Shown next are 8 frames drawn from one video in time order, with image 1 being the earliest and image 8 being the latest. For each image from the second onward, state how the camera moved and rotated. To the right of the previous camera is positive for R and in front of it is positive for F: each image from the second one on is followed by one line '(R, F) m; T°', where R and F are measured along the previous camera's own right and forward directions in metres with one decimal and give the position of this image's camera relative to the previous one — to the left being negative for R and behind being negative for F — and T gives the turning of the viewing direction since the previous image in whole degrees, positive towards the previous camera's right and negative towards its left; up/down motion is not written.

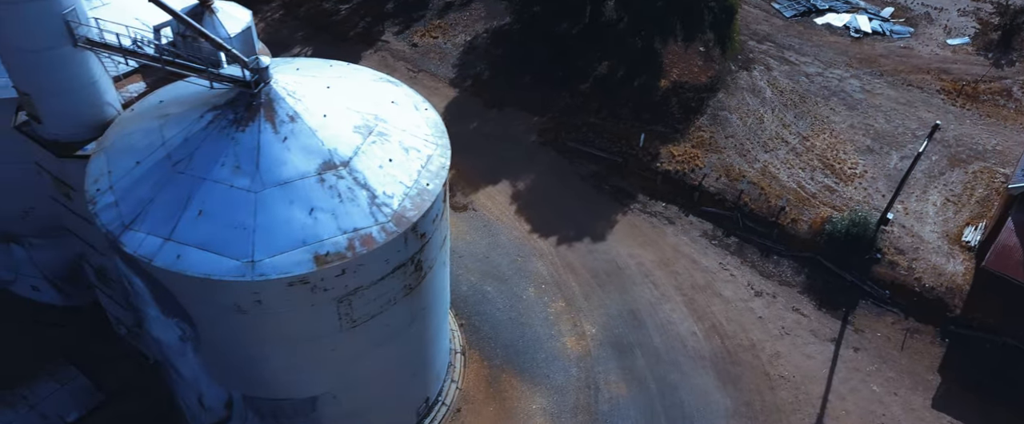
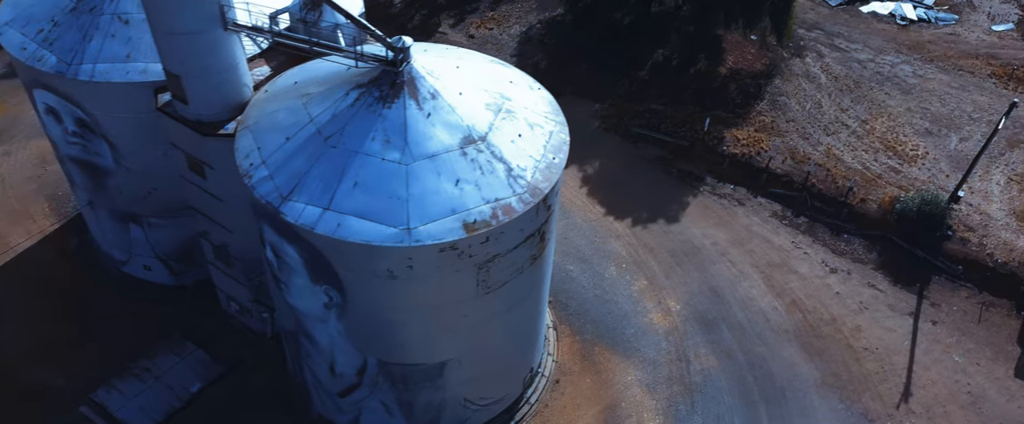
(-3.3, -1.0) m; 0°
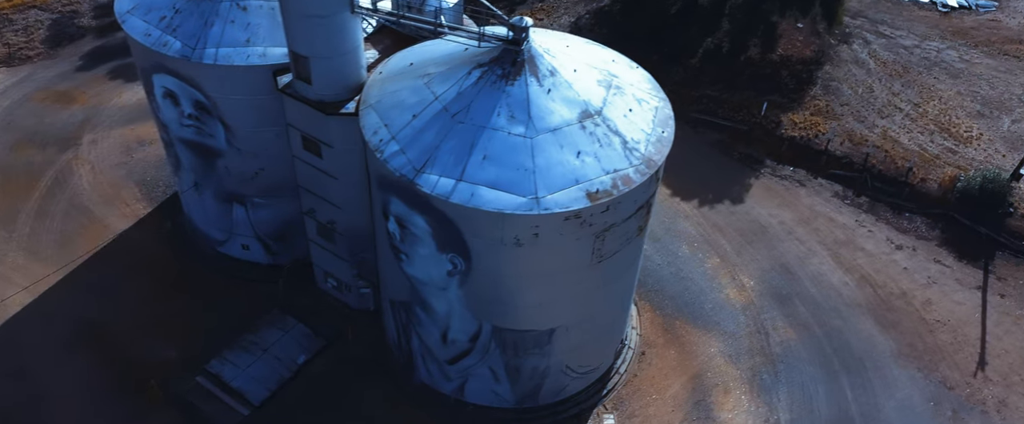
(-3.1, -1.1) m; 0°
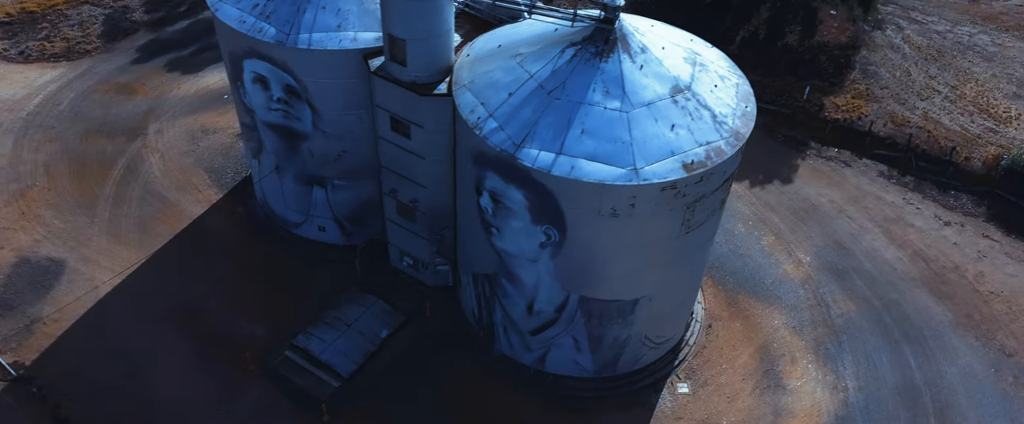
(-2.7, -1.0) m; 0°
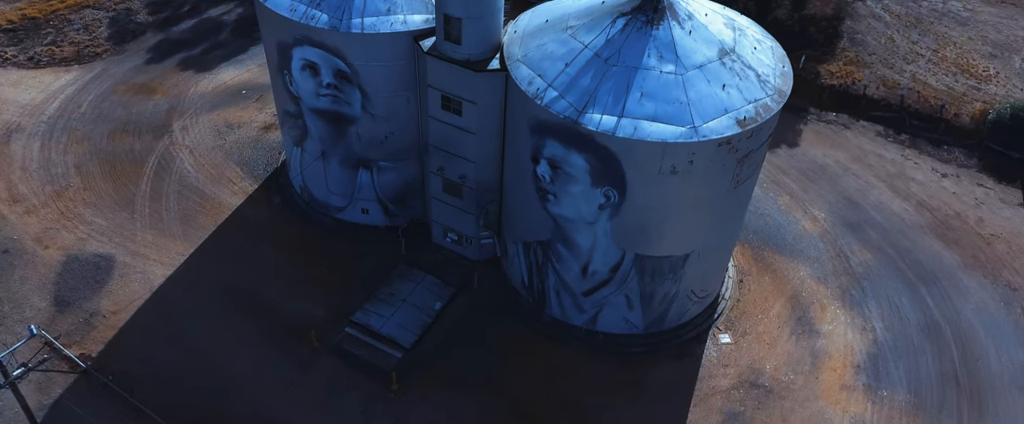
(-3.2, -1.2) m; +3°
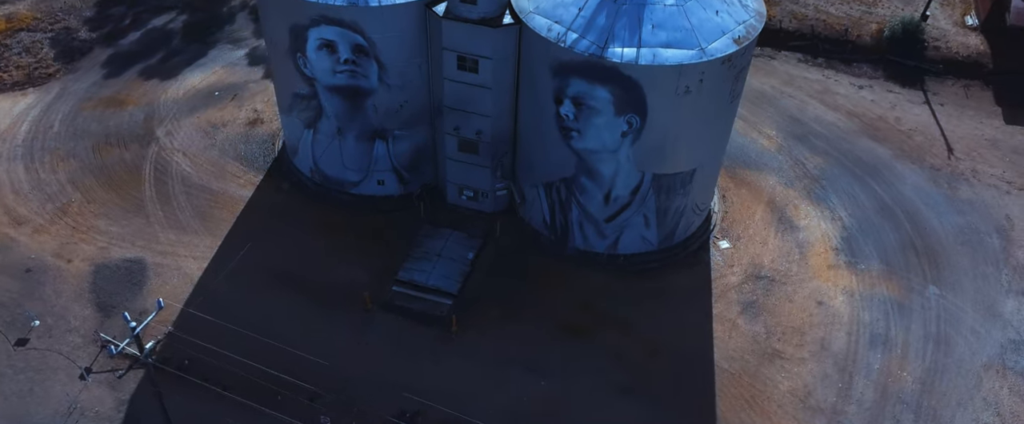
(-5.6, -2.3) m; +8°
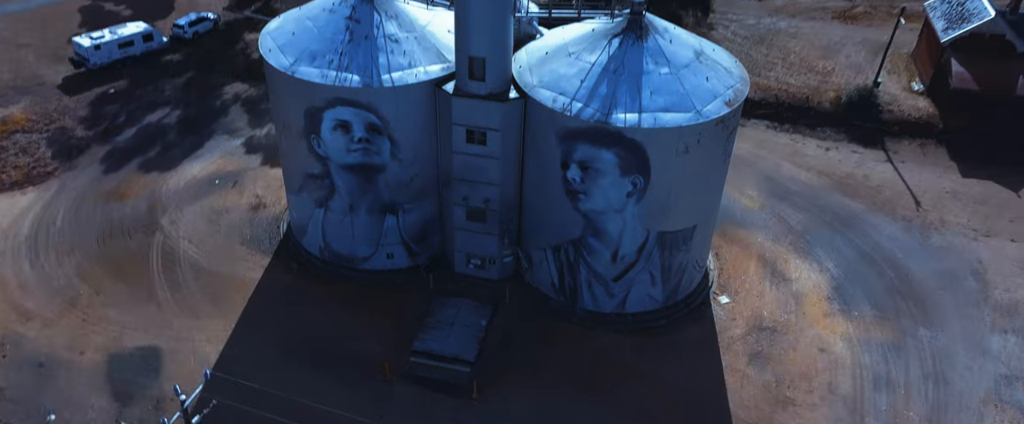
(-2.1, -1.1) m; +3°
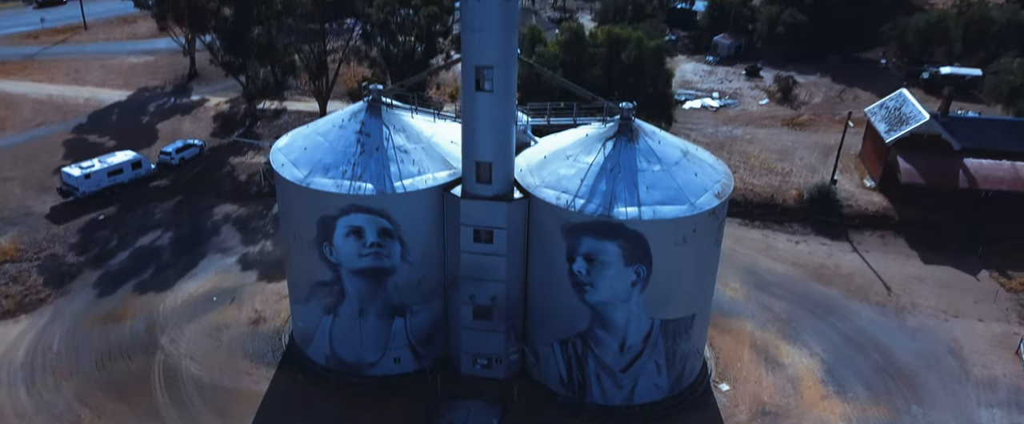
(-2.1, -1.2) m; +4°
